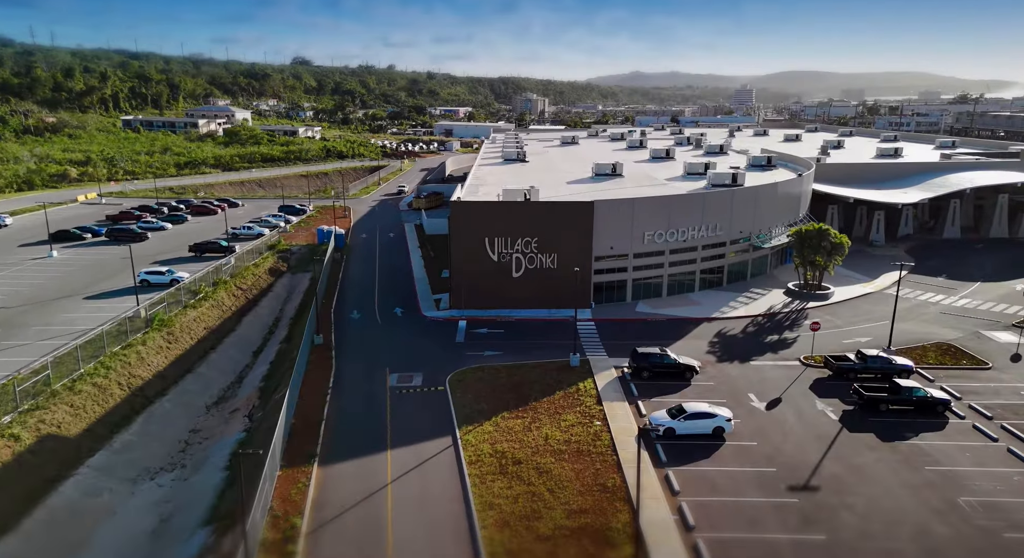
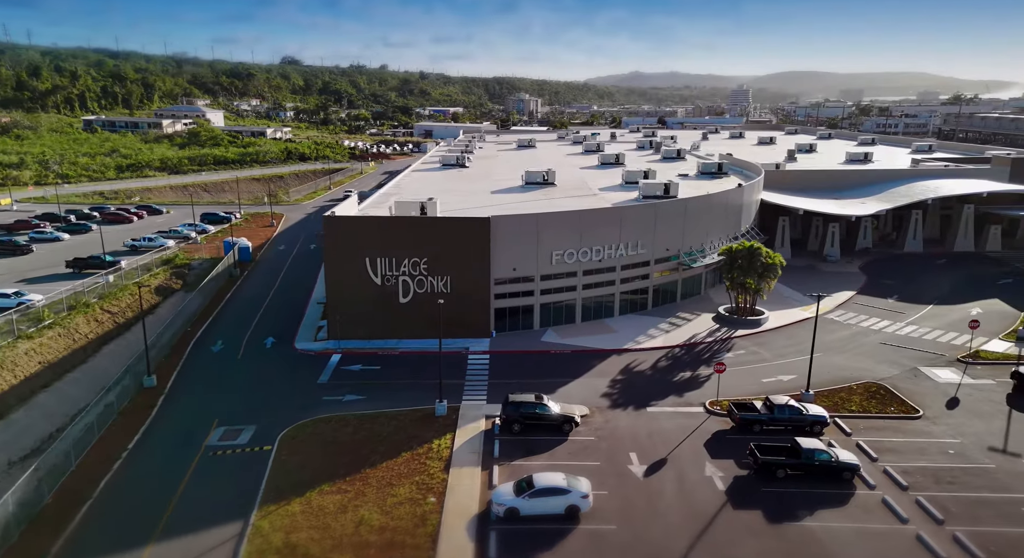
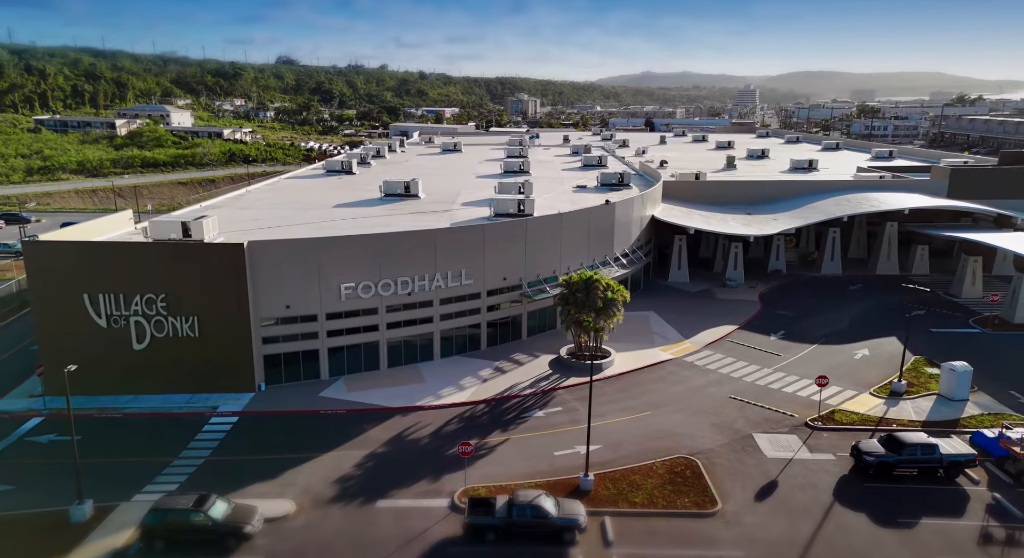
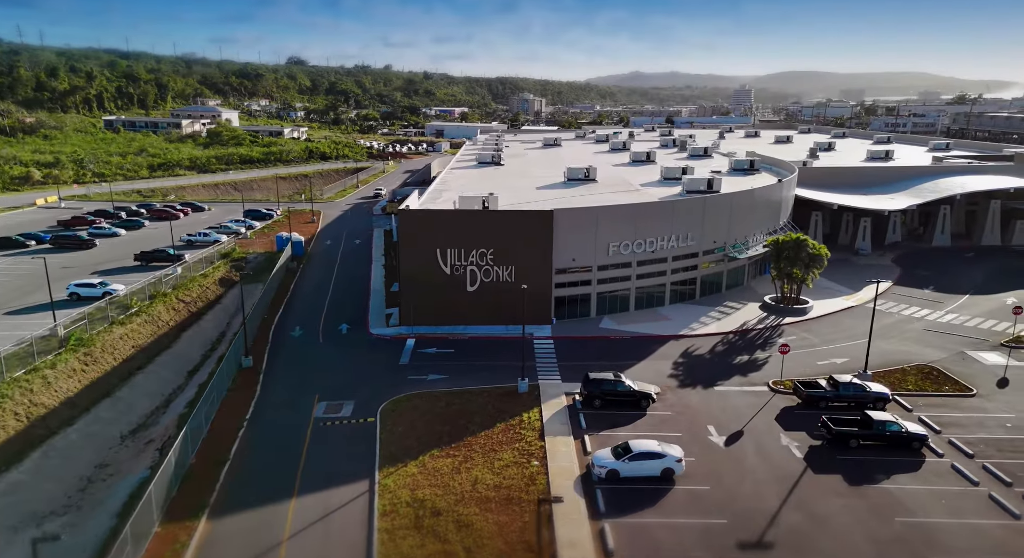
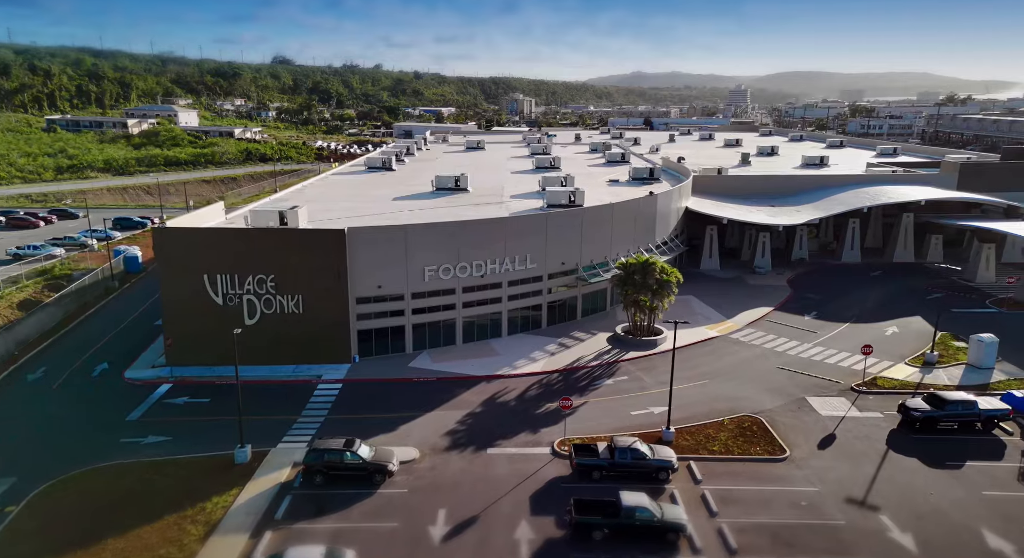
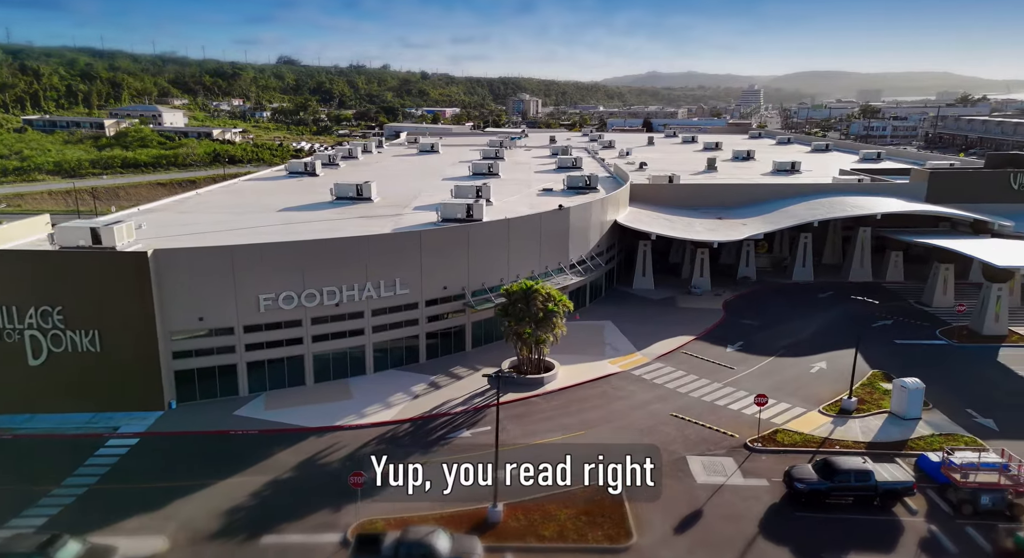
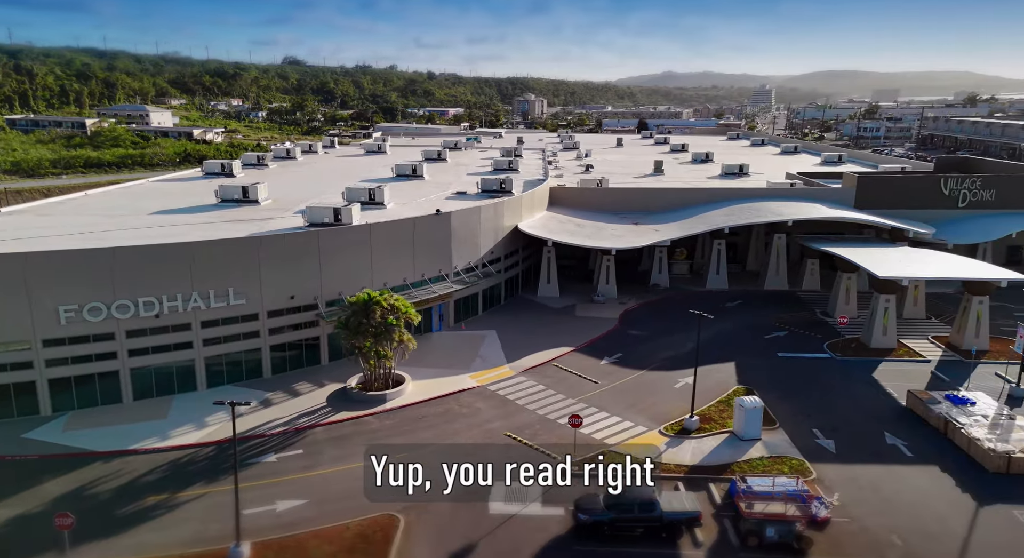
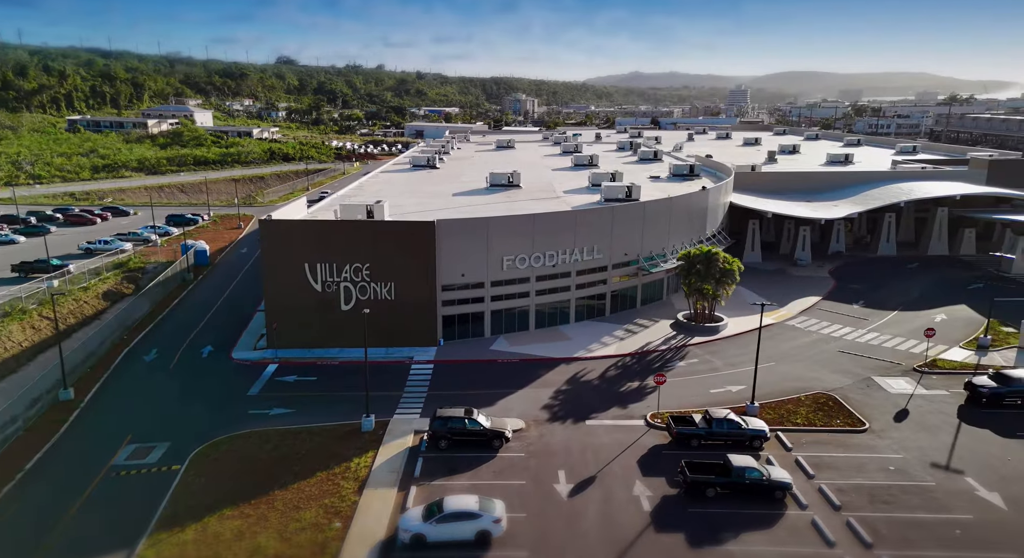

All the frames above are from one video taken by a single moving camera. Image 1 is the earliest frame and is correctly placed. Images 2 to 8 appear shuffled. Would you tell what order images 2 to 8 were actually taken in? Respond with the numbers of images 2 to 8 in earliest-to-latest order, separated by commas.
4, 2, 8, 5, 3, 6, 7
